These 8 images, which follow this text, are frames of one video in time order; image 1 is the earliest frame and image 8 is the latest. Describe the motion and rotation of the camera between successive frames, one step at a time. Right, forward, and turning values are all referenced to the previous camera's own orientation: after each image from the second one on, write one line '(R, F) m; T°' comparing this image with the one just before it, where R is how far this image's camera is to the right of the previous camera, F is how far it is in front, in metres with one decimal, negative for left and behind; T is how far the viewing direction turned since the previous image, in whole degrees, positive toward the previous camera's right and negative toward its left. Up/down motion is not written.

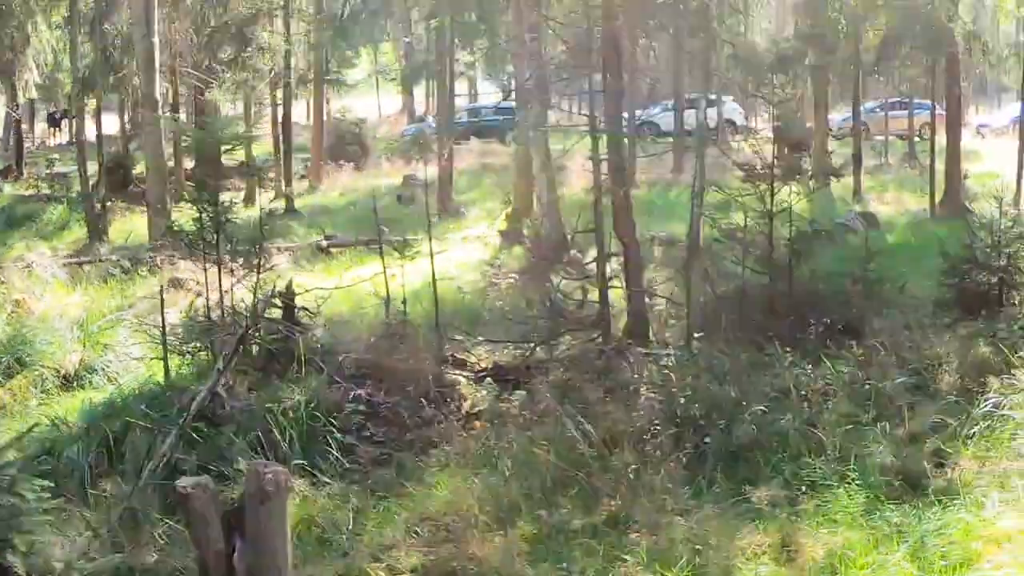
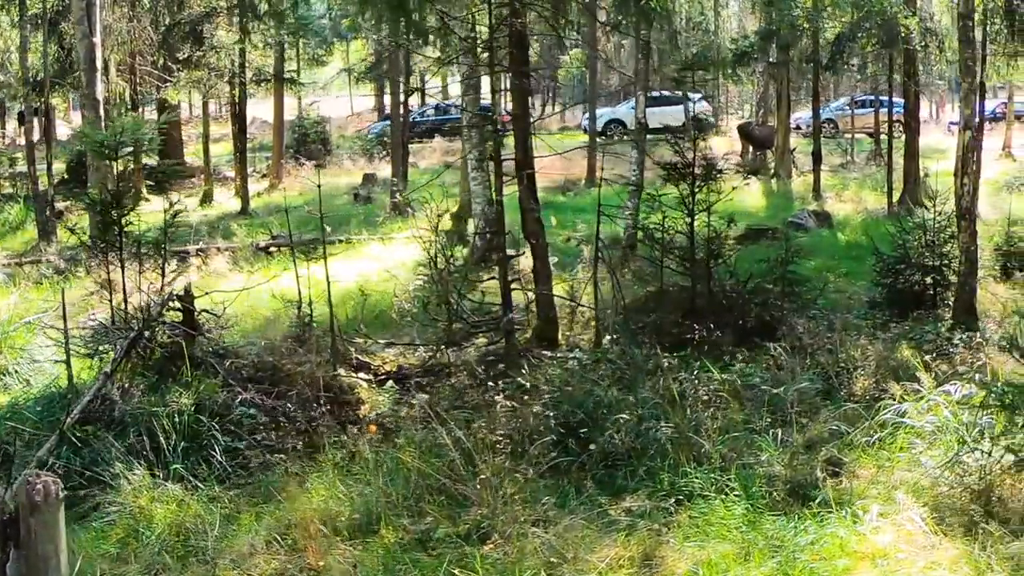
(+1.0, +0.2) m; -2°
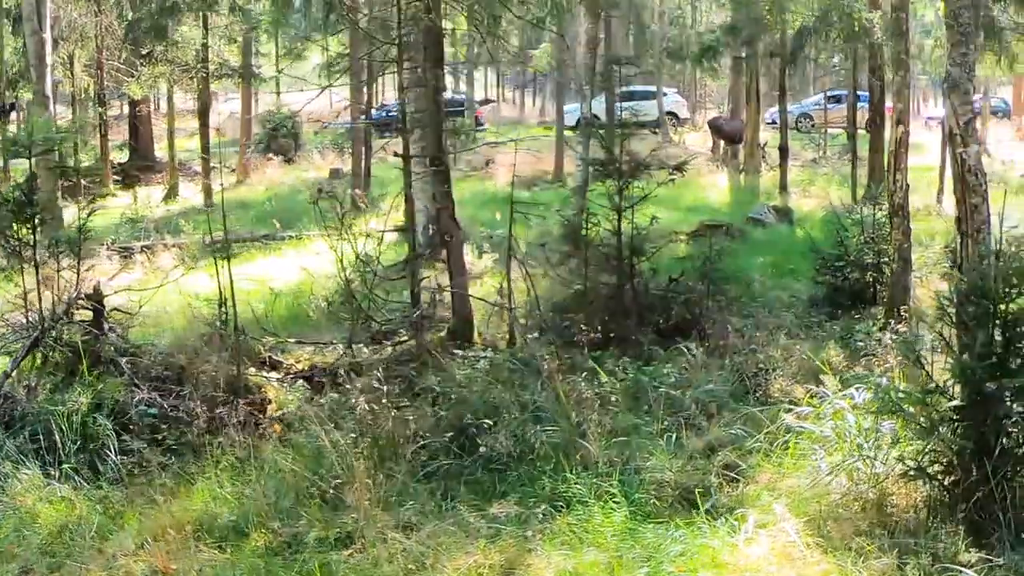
(+0.9, +0.2) m; -2°
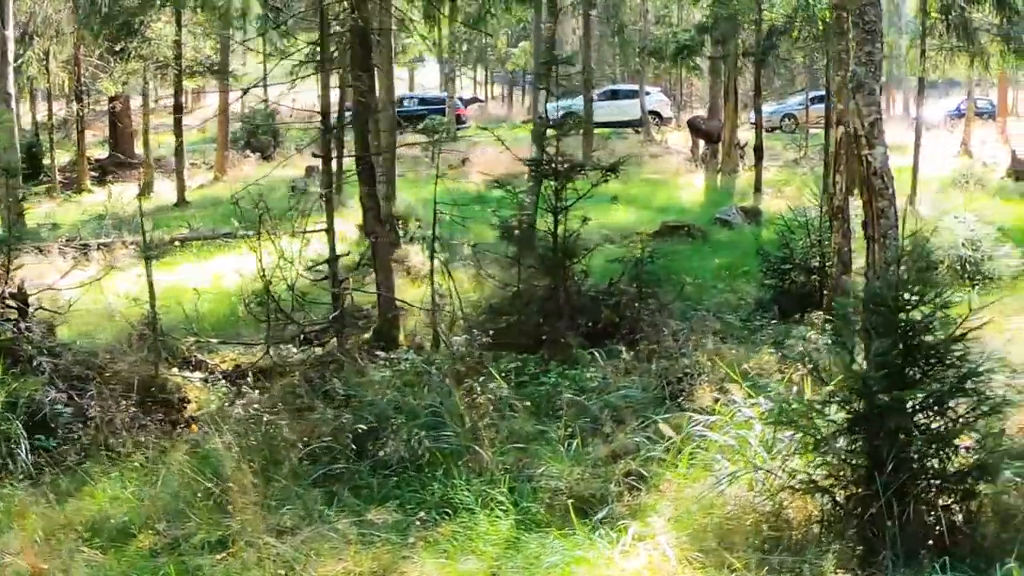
(+0.9, +0.1) m; -2°
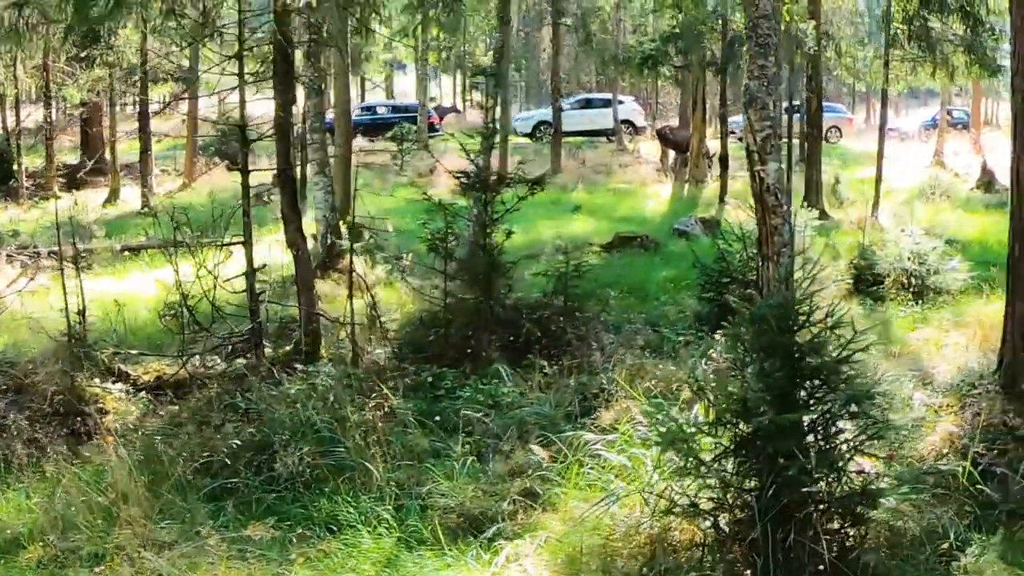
(+0.8, +0.1) m; -1°
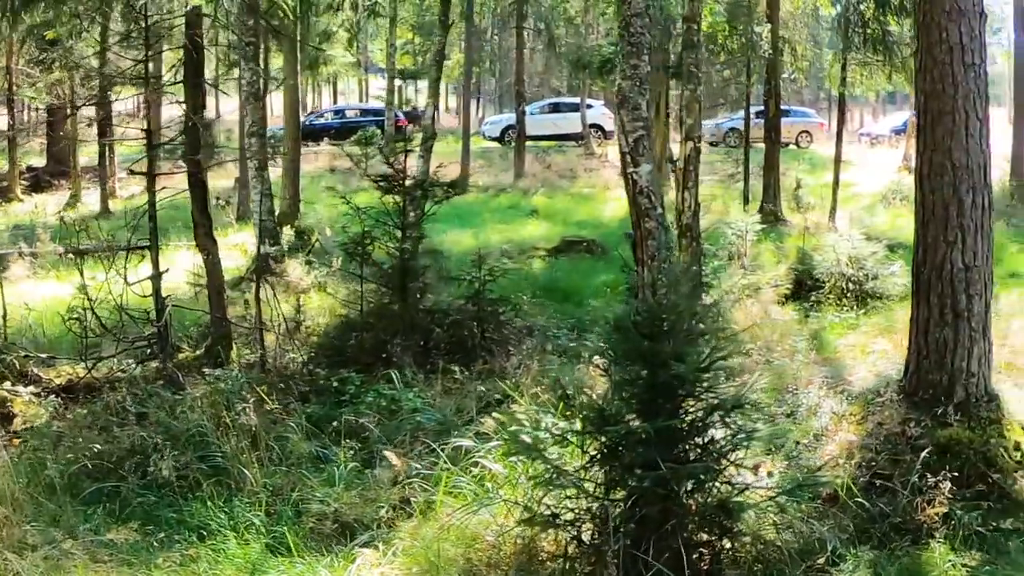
(+0.9, +0.1) m; -2°
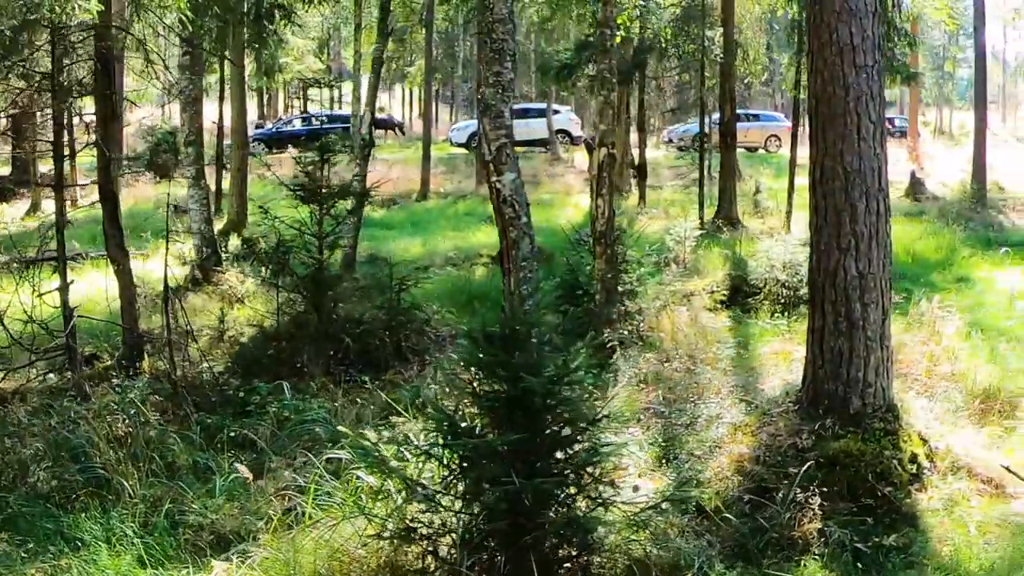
(+0.9, +0.1) m; -2°
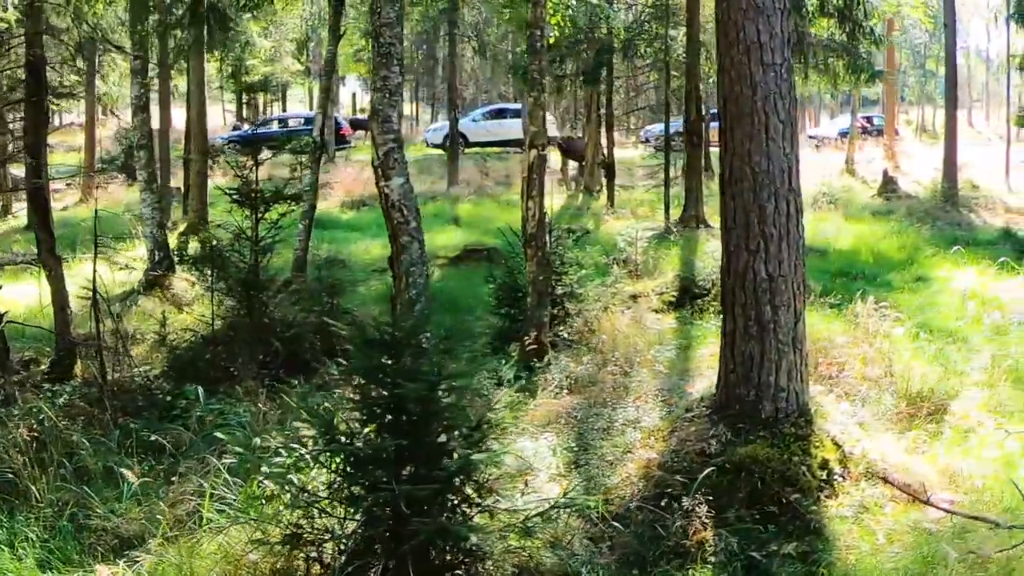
(+0.7, +0.1) m; -2°
